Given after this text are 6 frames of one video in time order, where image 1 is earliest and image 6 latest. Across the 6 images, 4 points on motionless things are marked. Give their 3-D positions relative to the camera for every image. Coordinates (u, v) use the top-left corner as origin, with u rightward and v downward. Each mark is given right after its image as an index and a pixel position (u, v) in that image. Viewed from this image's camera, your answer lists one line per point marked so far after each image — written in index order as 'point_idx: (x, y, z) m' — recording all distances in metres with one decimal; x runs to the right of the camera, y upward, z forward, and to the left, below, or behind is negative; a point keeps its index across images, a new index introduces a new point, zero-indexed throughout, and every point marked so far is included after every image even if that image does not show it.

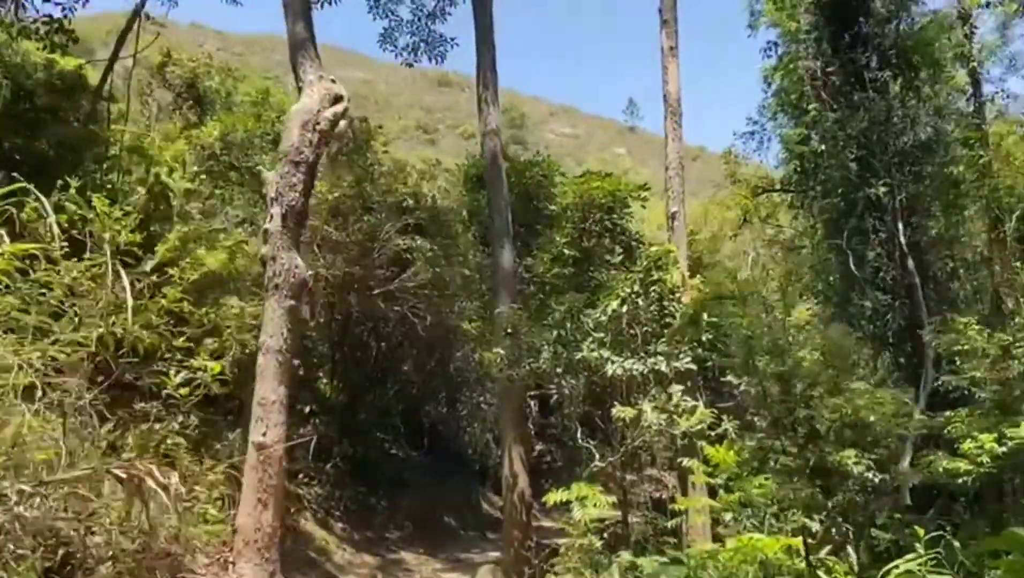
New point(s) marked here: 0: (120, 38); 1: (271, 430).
0: (-3.0, +1.9, +6.4) m
1: (-1.3, -0.7, +4.5) m
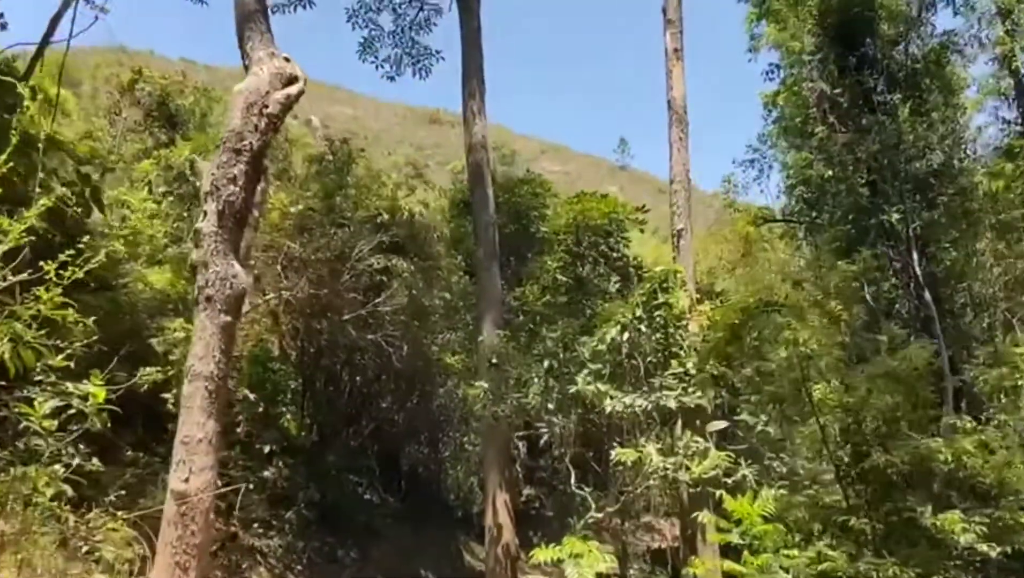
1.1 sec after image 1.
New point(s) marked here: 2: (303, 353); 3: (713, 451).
0: (-3.1, +1.8, +5.7) m
1: (-1.4, -0.8, +3.6) m
2: (-2.0, -0.6, +8.4) m
3: (+1.3, -1.0, +5.5) m
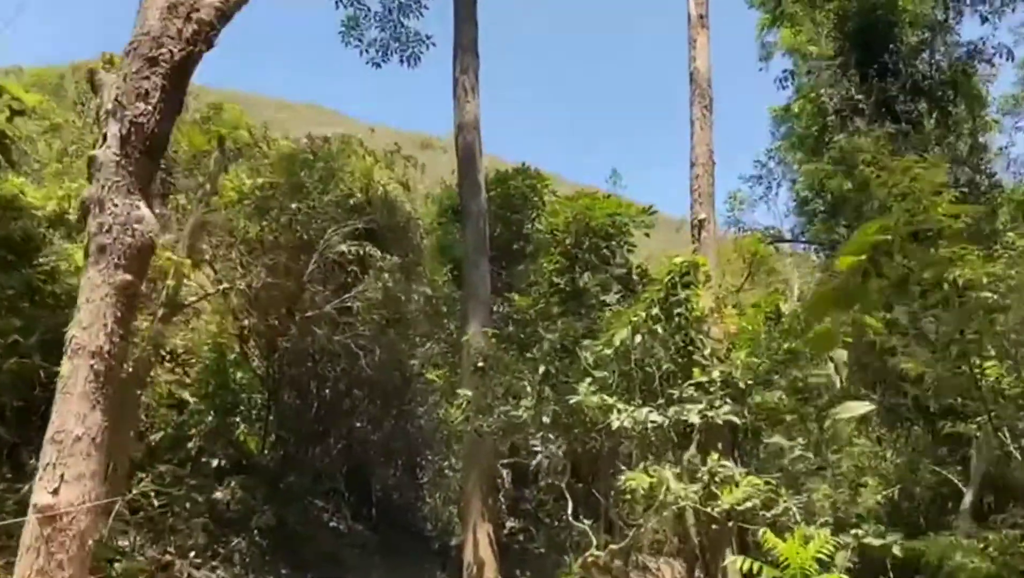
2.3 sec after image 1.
0: (-3.0, +1.9, +4.8) m
1: (-1.4, -0.6, +2.7) m
2: (-2.1, -0.6, +7.4) m
3: (+1.2, -1.0, +4.6) m
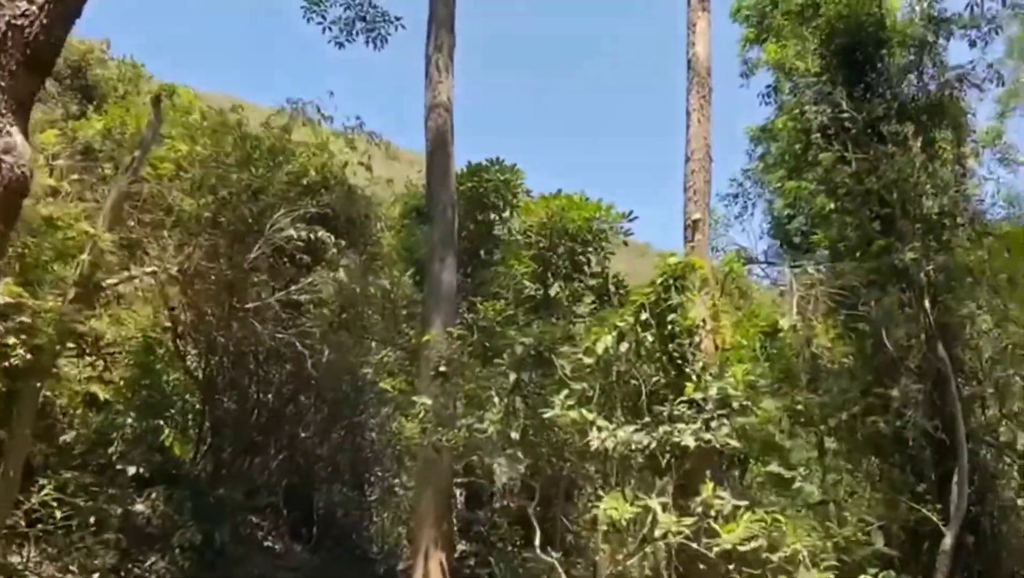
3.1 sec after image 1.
0: (-3.1, +2.1, +4.1) m
1: (-1.5, -0.5, +2.0) m
2: (-2.4, -0.5, +6.7) m
3: (+1.1, -1.0, +4.0) m
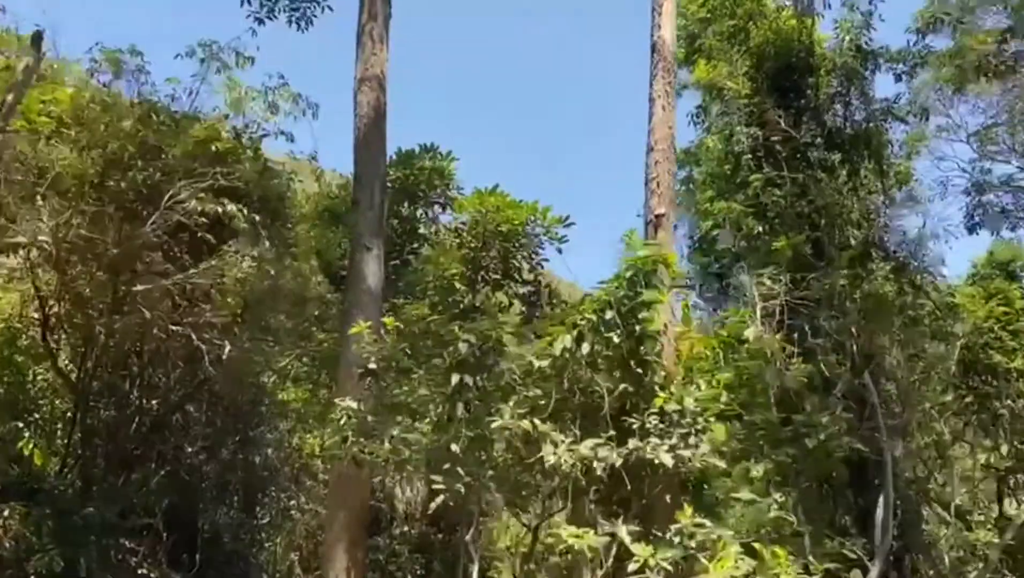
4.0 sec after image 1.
0: (-3.2, +2.3, +3.2) m
1: (-1.4, -0.3, +1.2) m
2: (-2.9, -0.4, +5.8) m
3: (+0.8, -1.0, +3.5) m
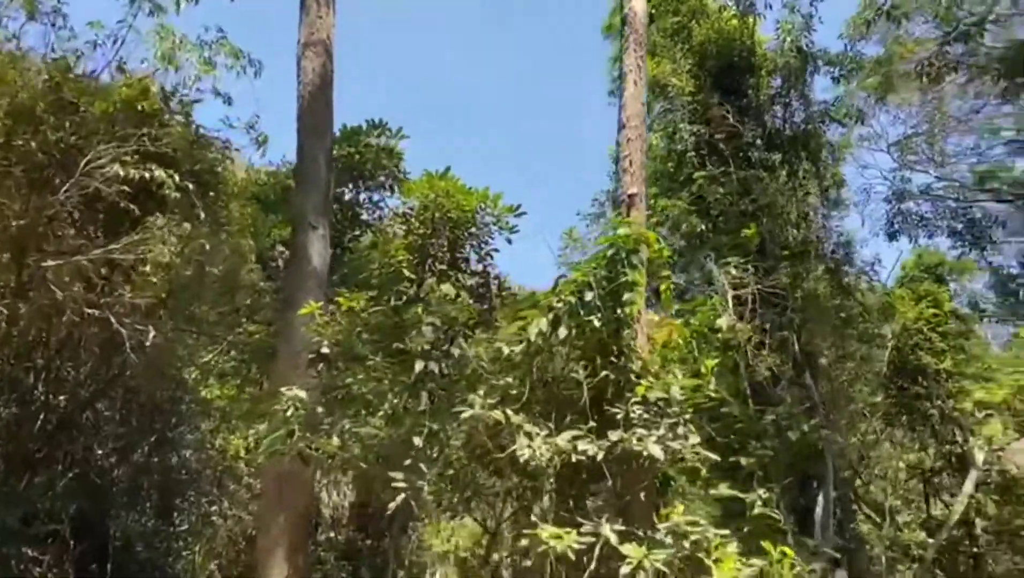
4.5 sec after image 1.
0: (-3.2, +2.4, +2.6) m
1: (-1.3, -0.2, +0.8) m
2: (-3.2, -0.3, +5.1) m
3: (+0.7, -1.0, +3.2) m
